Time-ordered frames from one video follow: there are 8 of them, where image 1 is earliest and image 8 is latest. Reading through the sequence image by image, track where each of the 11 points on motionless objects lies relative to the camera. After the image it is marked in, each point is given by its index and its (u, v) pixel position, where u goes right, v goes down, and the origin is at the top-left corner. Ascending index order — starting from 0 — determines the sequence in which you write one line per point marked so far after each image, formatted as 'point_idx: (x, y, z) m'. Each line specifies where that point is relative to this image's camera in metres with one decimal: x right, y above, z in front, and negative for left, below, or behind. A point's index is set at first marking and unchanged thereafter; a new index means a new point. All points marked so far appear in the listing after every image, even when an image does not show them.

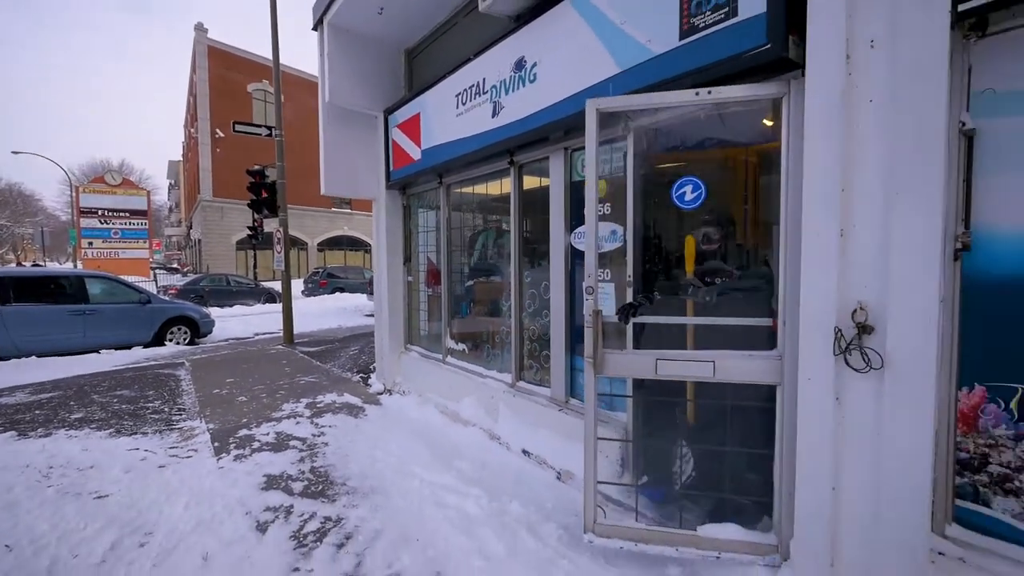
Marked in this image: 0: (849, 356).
0: (+1.4, -0.3, +1.9) m
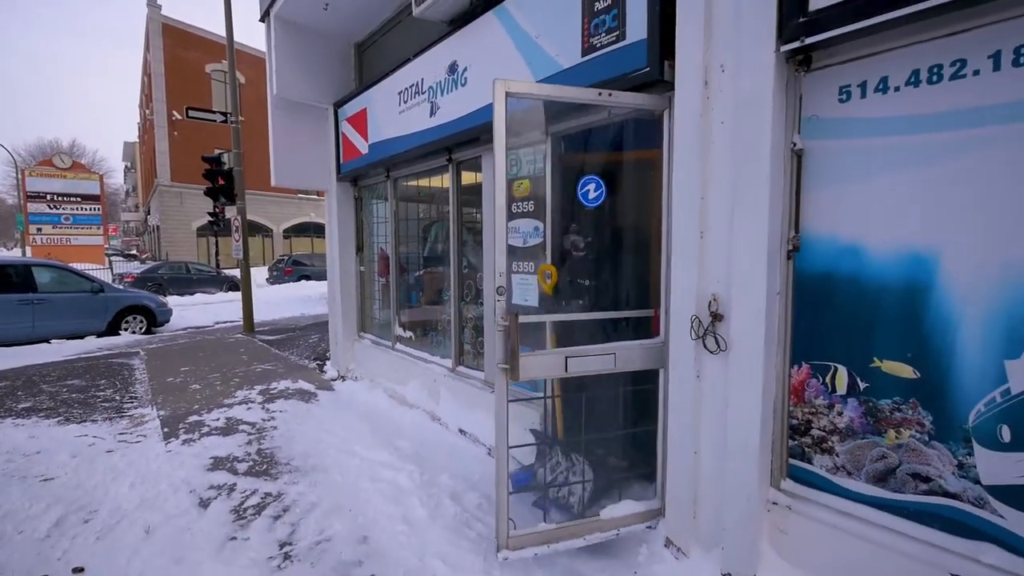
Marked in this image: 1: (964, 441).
0: (+0.9, -0.2, +2.2) m
1: (+1.7, -0.6, +1.7) m
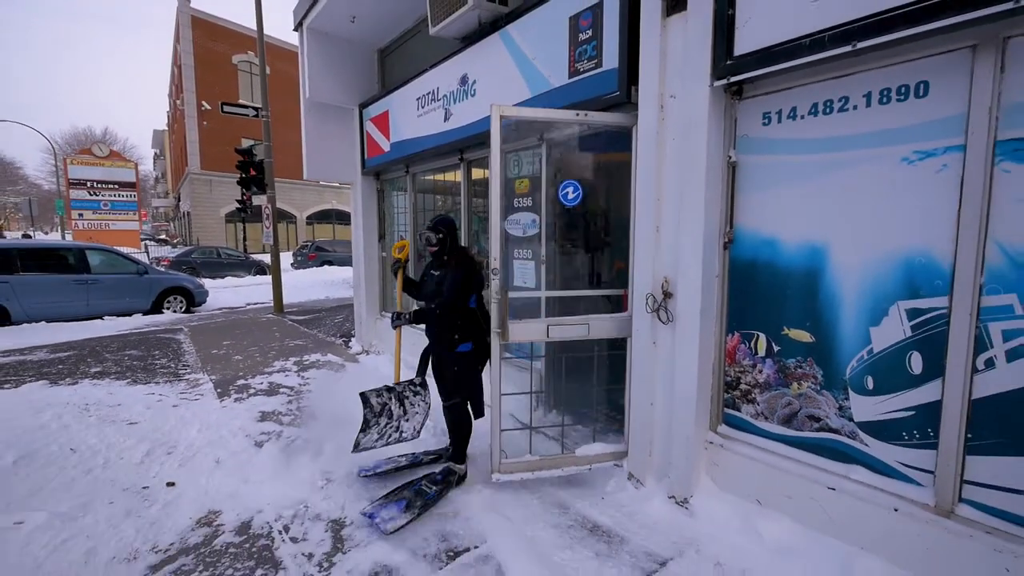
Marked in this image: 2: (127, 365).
0: (+0.9, -0.1, +2.8) m
1: (+1.6, -0.5, +2.3) m
2: (-5.2, -1.0, +6.3) m
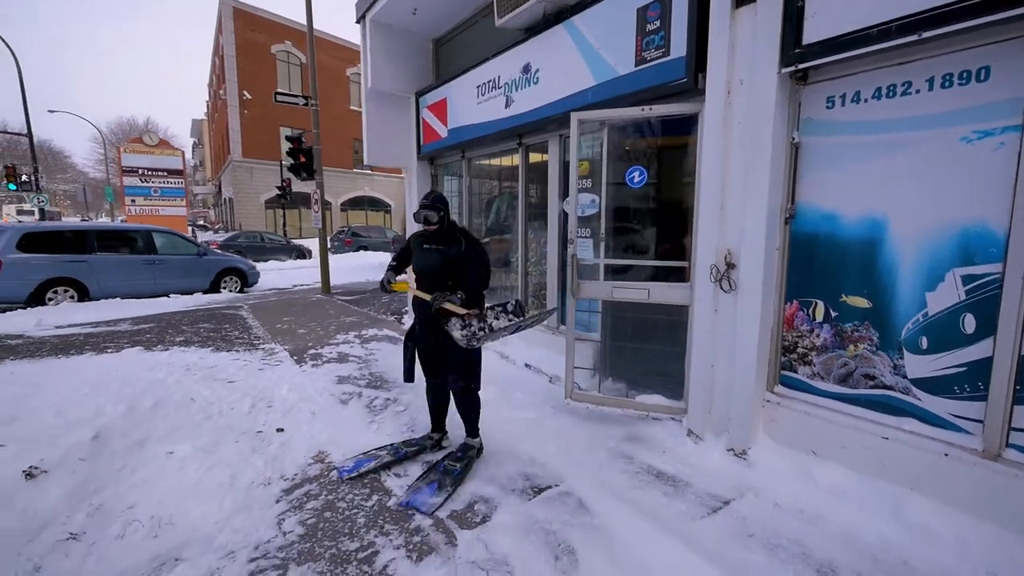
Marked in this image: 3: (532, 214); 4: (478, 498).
0: (+1.4, 0.0, +3.1) m
1: (+2.1, -0.3, +2.5) m
2: (-4.5, -0.7, +6.9) m
3: (+0.2, +0.8, +5.2) m
4: (-0.2, -1.2, +2.7) m
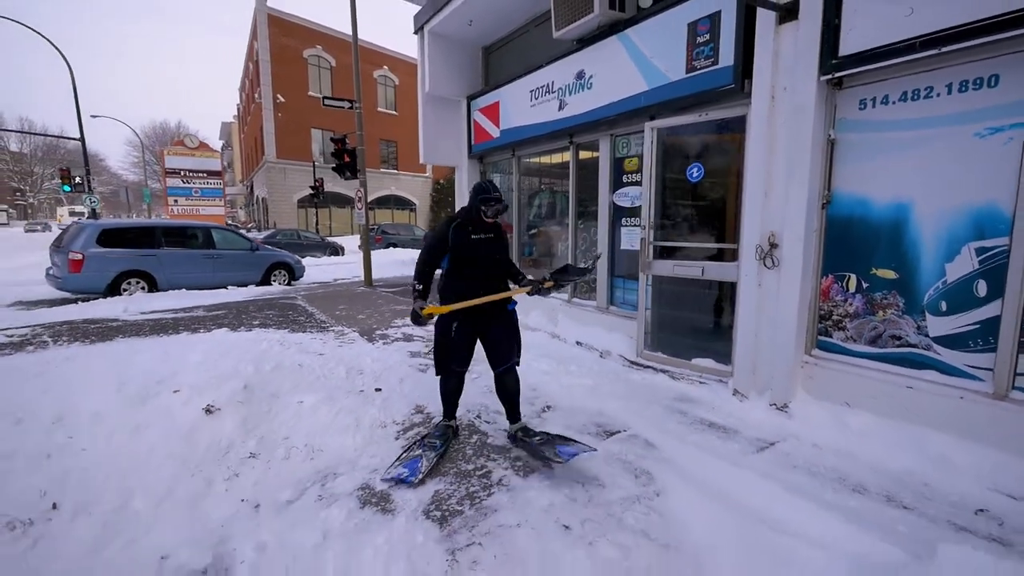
0: (+1.9, +0.2, +3.6) m
1: (+2.6, -0.2, +3.0) m
2: (-3.8, -0.5, +7.6) m
3: (+0.8, +1.0, +5.8) m
4: (+0.3, -1.1, +3.3) m
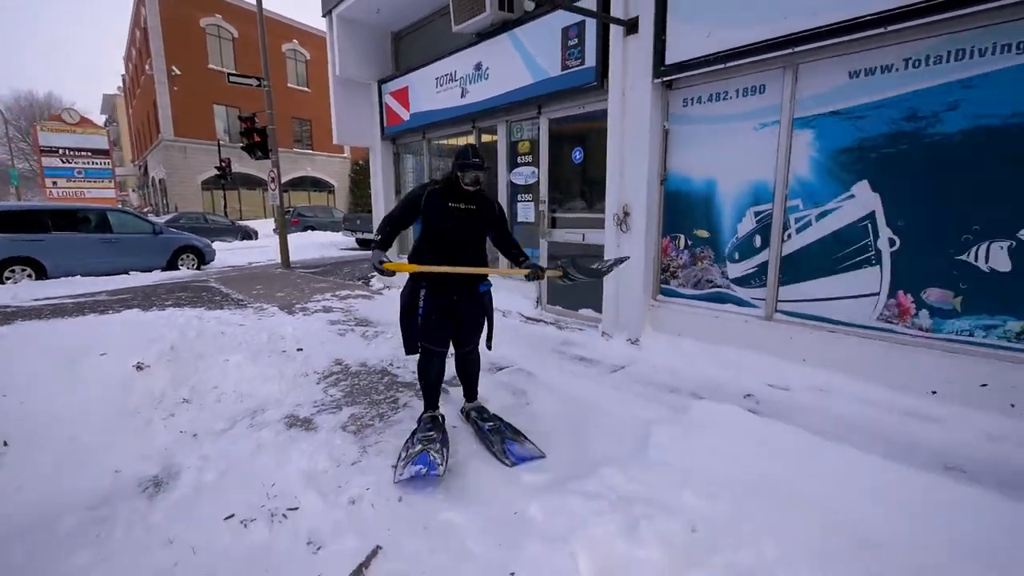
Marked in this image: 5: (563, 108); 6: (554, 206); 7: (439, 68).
0: (+1.0, +0.6, +4.5) m
1: (+1.8, +0.2, +4.0) m
2: (-5.2, -0.2, +7.6) m
3: (-0.4, +1.4, +6.4) m
4: (-0.5, -0.7, +4.0) m
5: (+0.6, +1.9, +5.1) m
6: (+0.5, +0.9, +5.4) m
7: (-1.0, +3.0, +6.4) m
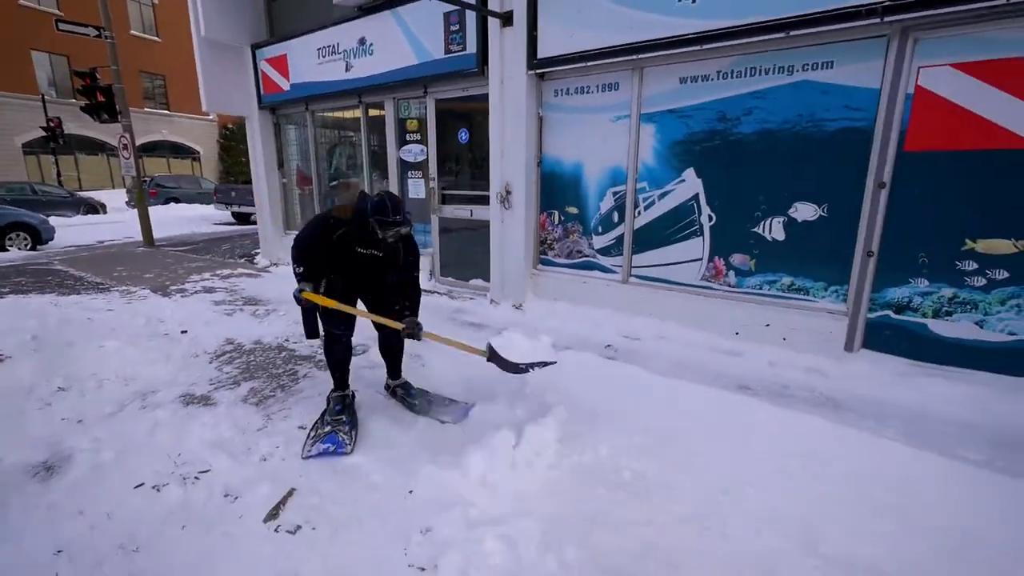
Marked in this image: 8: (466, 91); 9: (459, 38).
0: (-0.1, +0.9, +4.9) m
1: (+0.8, +0.5, +4.7) m
2: (-6.8, 0.0, +6.7) m
3: (-1.9, +1.8, +6.5) m
4: (-1.4, -0.5, +4.3) m
5: (-0.7, +2.3, +5.3) m
6: (-0.8, +1.3, +5.7) m
7: (-2.6, +3.3, +6.2) m
8: (-0.5, +2.2, +5.2) m
9: (-0.5, +2.6, +4.9) m
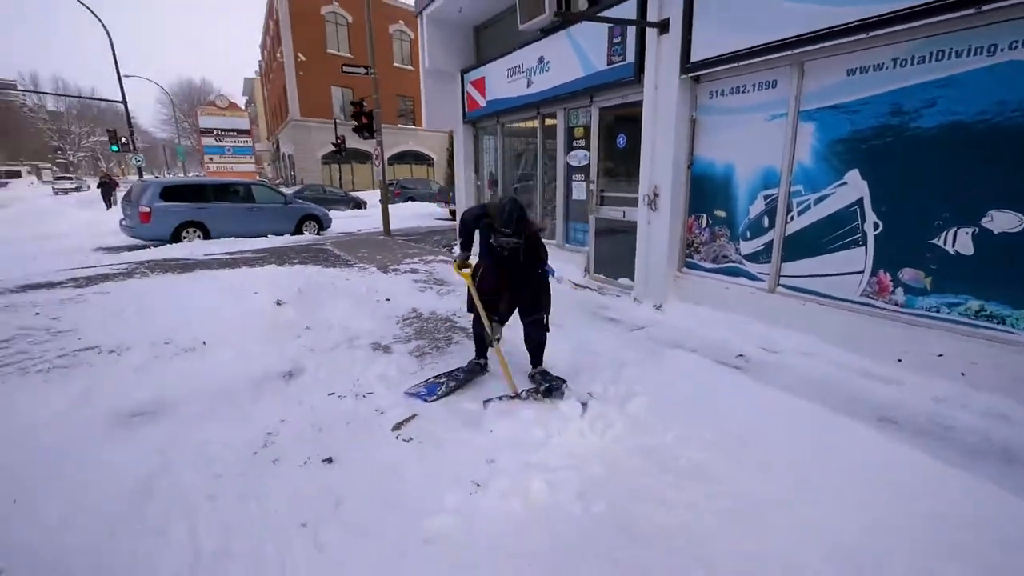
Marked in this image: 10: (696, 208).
0: (+1.5, +0.9, +5.1) m
1: (+2.2, +0.5, +4.5) m
2: (-4.0, +0.6, +9.4) m
3: (+0.5, +1.9, +7.2) m
4: (-0.1, -0.4, +5.0) m
5: (+1.2, +2.3, +5.7) m
6: (+1.2, +1.3, +6.1) m
7: (0.0, +3.5, +7.2) m
8: (+1.3, +2.2, +5.5) m
9: (+1.2, +2.6, +5.2) m
10: (+1.9, +0.8, +4.8) m
